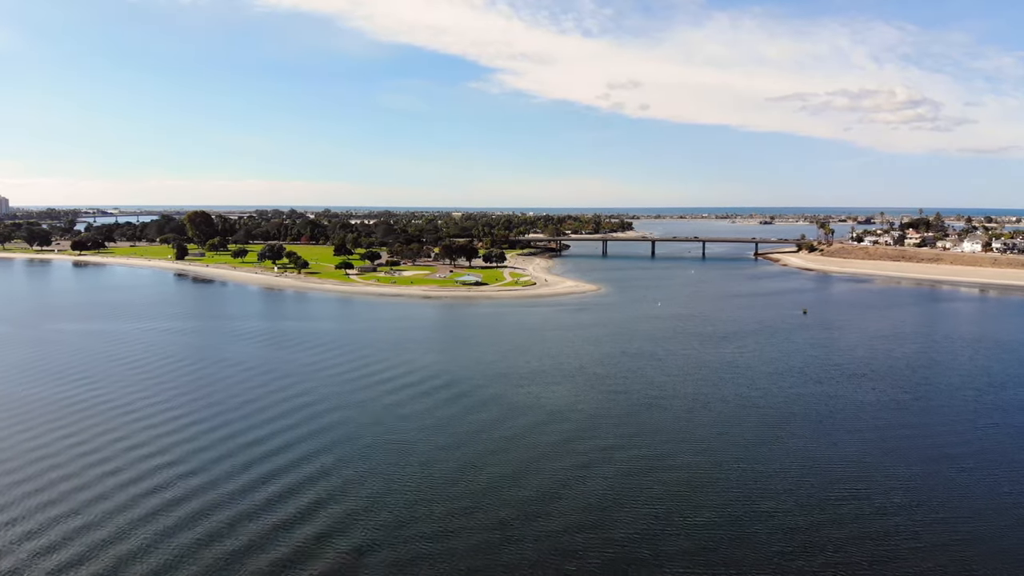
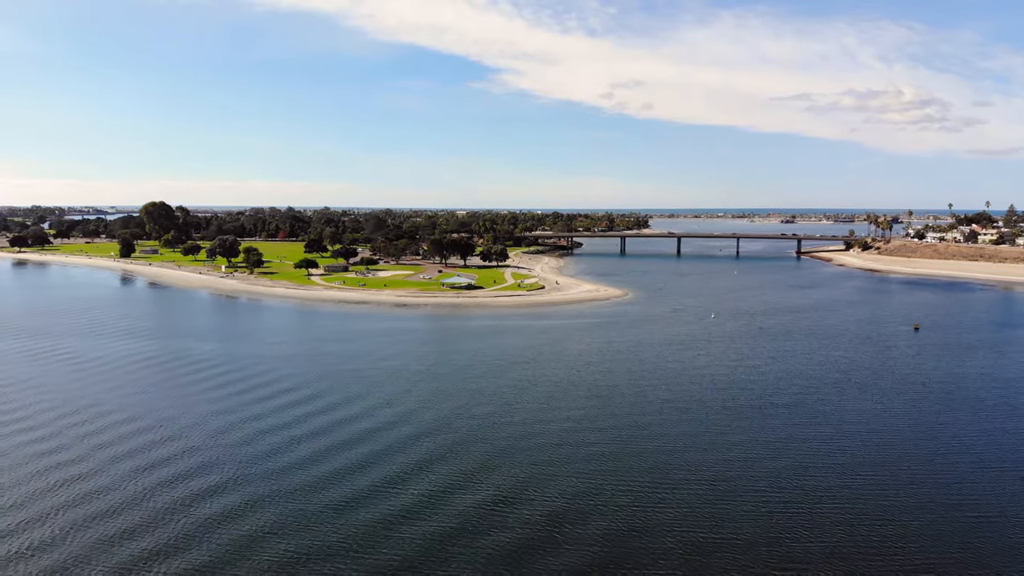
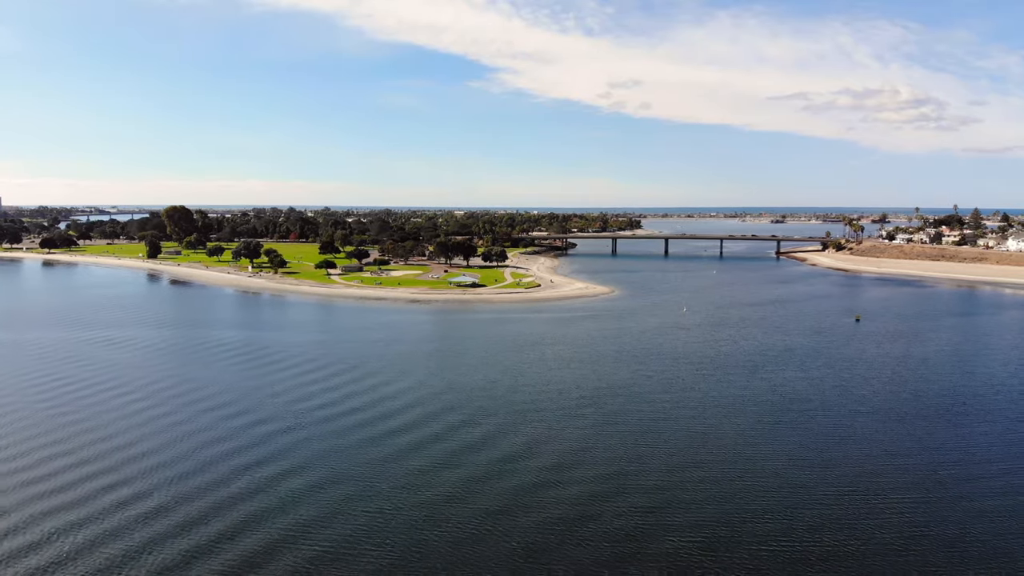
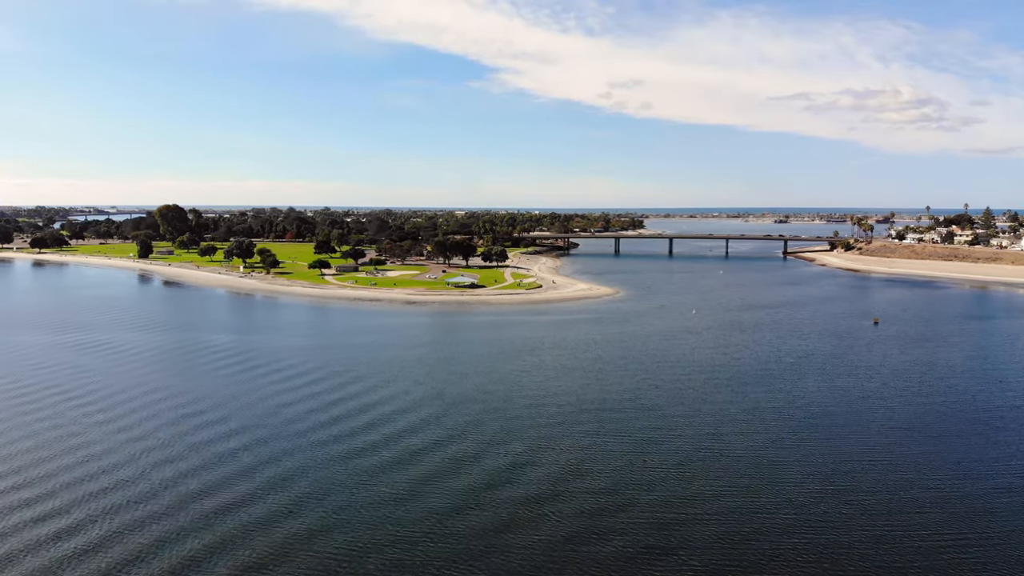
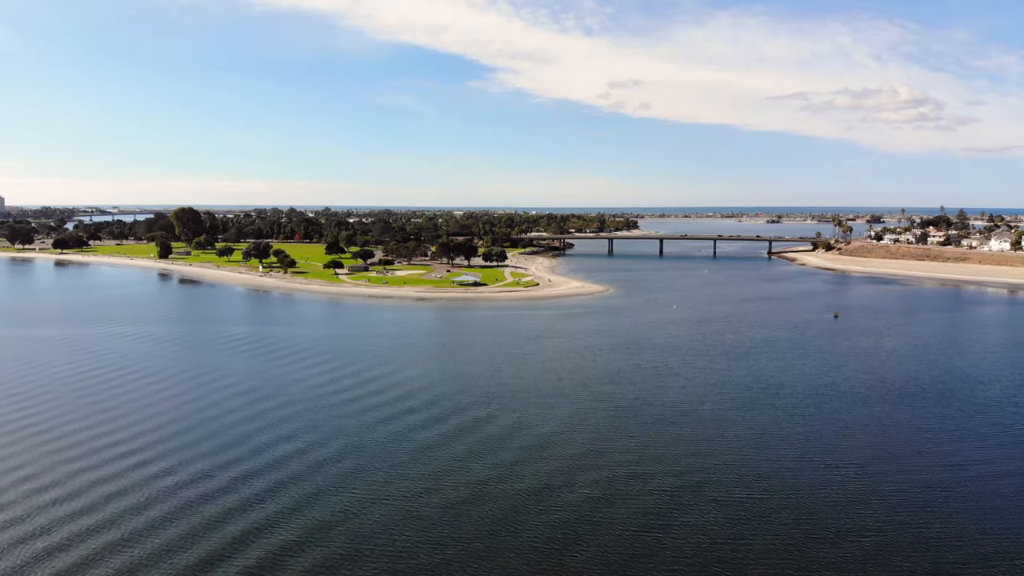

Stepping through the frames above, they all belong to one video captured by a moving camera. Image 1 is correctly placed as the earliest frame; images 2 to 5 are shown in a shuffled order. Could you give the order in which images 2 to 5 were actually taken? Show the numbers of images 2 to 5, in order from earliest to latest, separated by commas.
5, 3, 4, 2
